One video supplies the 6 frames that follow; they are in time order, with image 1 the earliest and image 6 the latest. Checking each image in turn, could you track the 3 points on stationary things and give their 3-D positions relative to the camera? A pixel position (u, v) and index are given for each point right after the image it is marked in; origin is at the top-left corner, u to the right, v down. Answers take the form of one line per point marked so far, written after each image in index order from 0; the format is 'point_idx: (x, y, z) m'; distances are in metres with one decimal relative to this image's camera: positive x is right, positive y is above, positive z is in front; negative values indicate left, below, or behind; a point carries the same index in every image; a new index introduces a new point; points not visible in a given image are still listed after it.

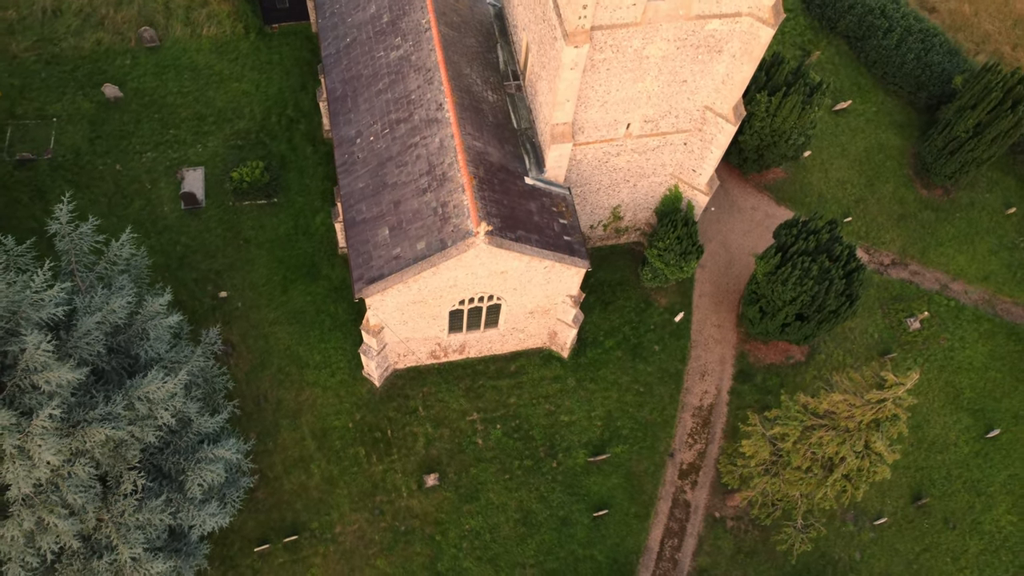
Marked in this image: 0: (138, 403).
0: (-11.0, -3.4, +19.5) m
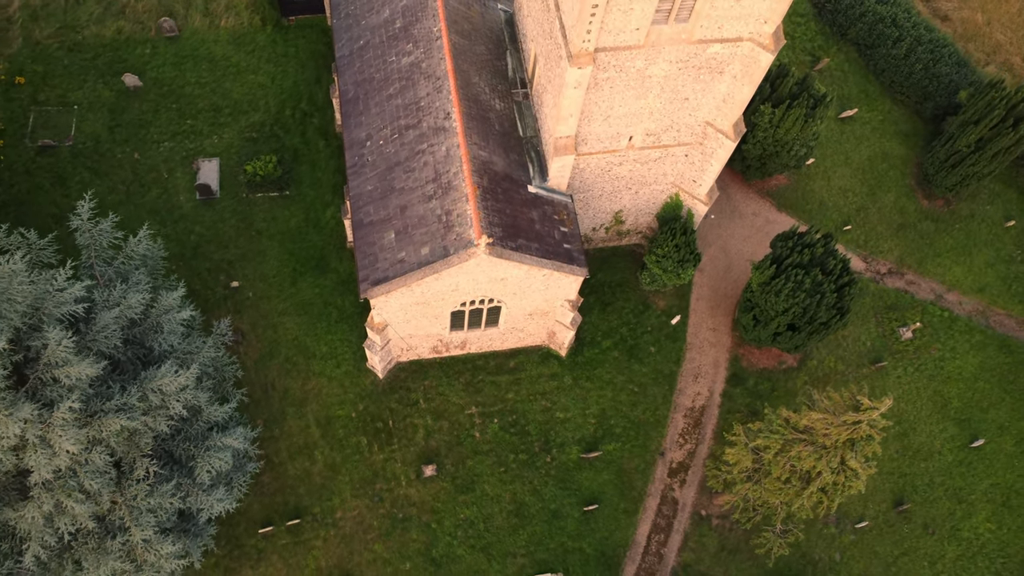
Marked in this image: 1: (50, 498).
0: (-11.2, -3.3, +20.5) m
1: (-13.4, -6.2, +19.2) m
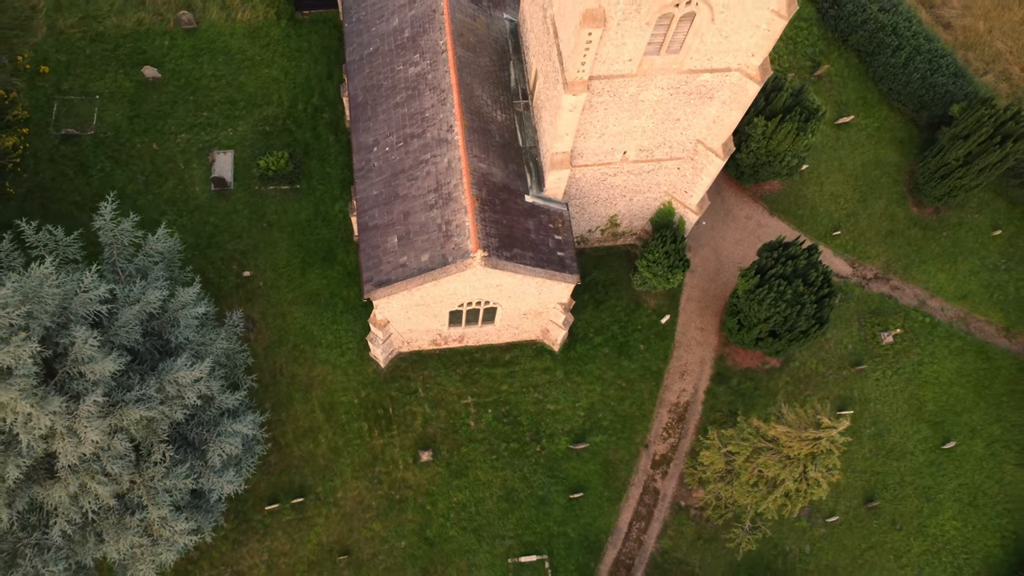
0: (-11.5, -3.3, +22.1) m
1: (-13.8, -6.1, +21.0) m
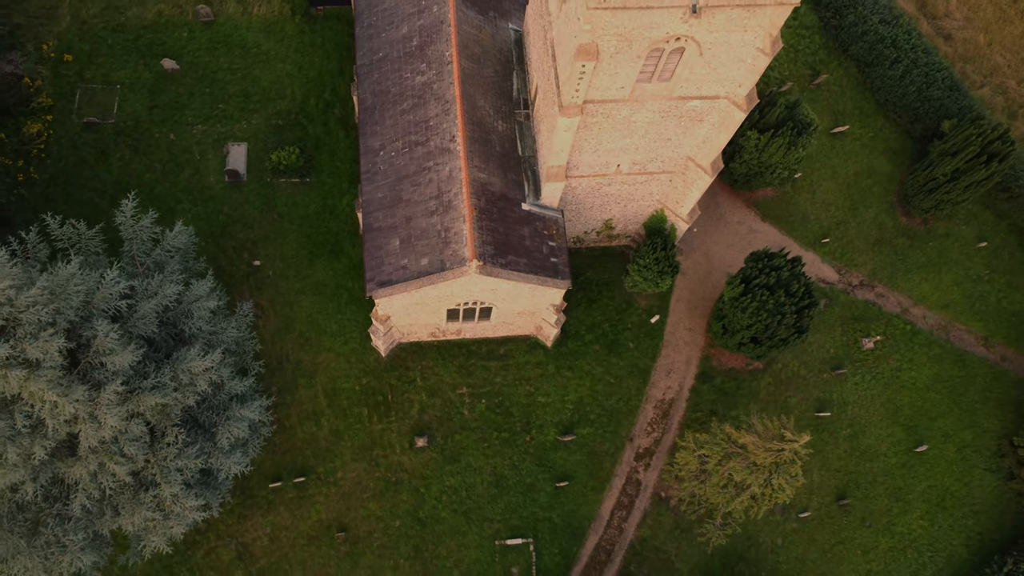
0: (-11.8, -3.1, +23.8) m
1: (-14.3, -5.9, +22.8) m
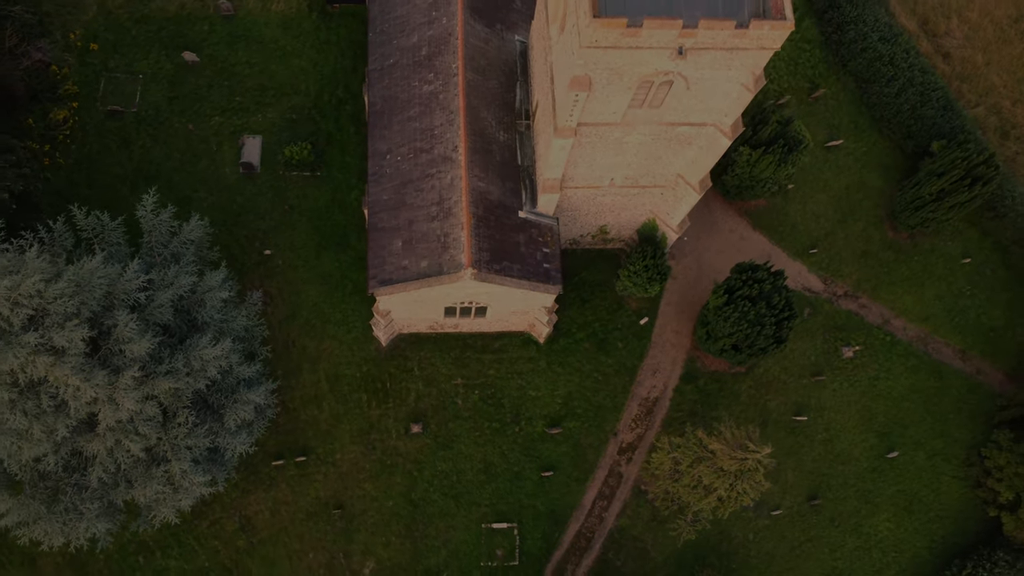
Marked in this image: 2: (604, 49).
0: (-12.2, -2.8, +25.5) m
1: (-14.8, -5.5, +24.6) m
2: (+2.6, +6.9, +19.0) m
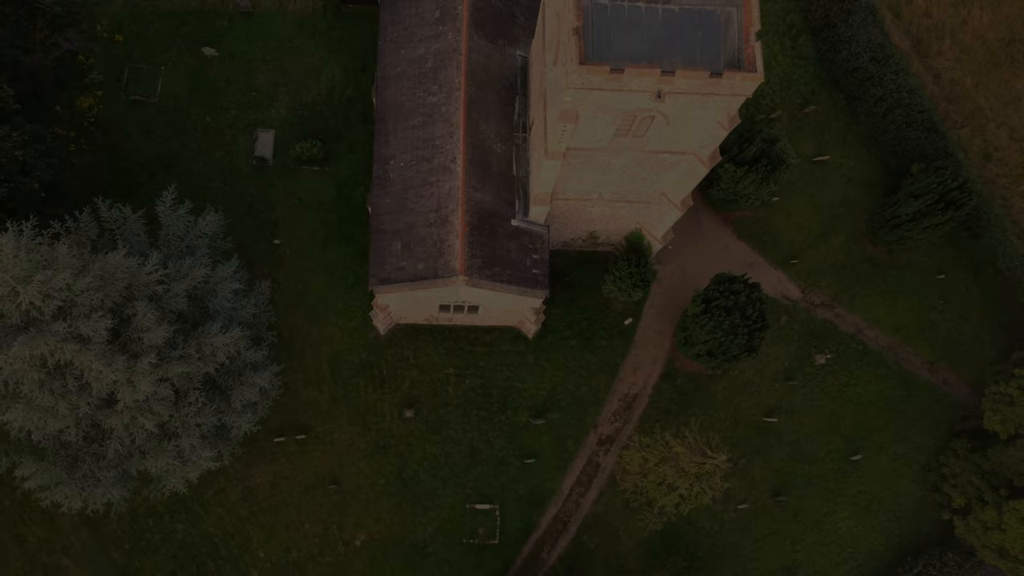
0: (-12.8, -2.4, +27.7) m
1: (-15.5, -5.1, +27.0) m
2: (+2.5, +6.3, +20.8) m
